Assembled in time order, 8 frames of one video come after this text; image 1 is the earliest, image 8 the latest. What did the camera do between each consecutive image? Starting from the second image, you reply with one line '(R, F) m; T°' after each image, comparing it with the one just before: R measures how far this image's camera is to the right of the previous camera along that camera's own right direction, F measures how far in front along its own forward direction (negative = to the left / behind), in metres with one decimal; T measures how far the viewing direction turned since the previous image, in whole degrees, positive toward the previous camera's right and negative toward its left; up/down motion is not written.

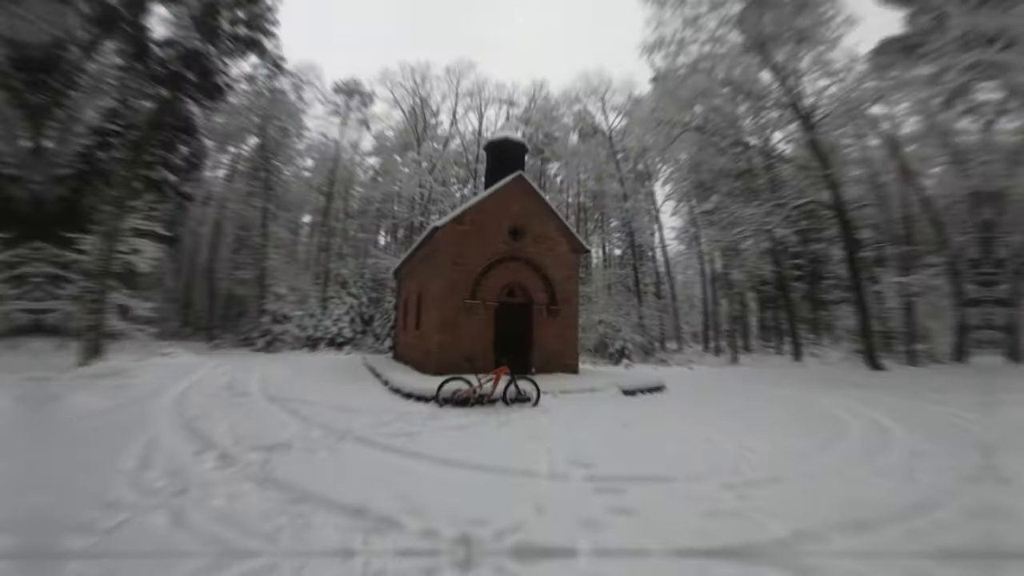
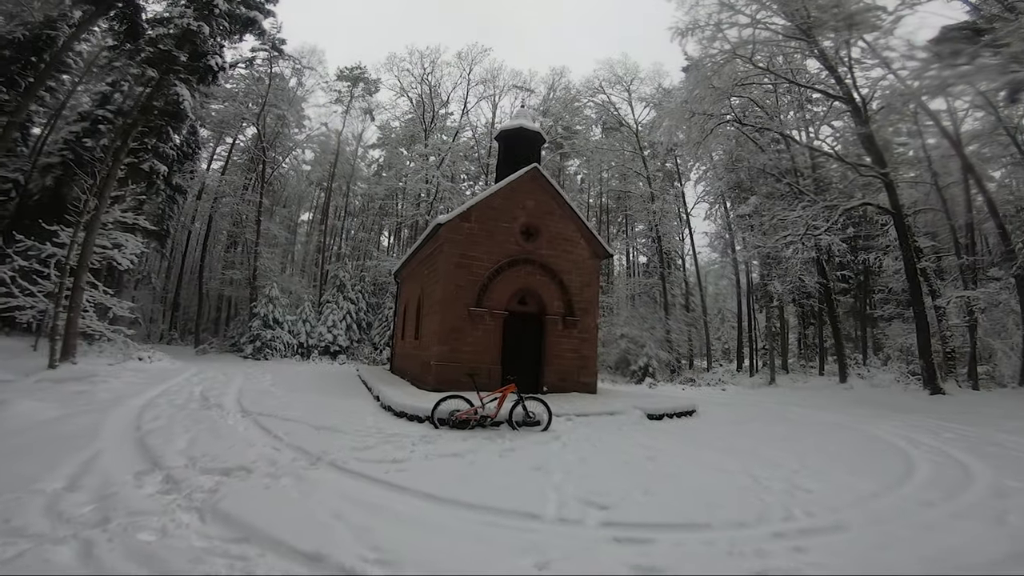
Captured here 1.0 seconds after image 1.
(-0.2, +1.0) m; 0°
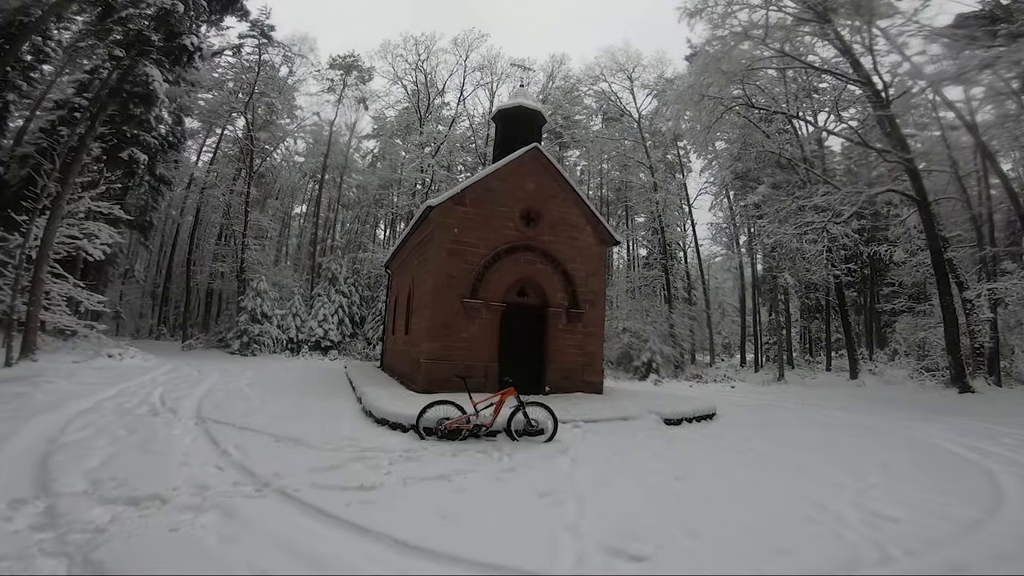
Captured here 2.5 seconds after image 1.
(0.0, +1.0) m; 0°
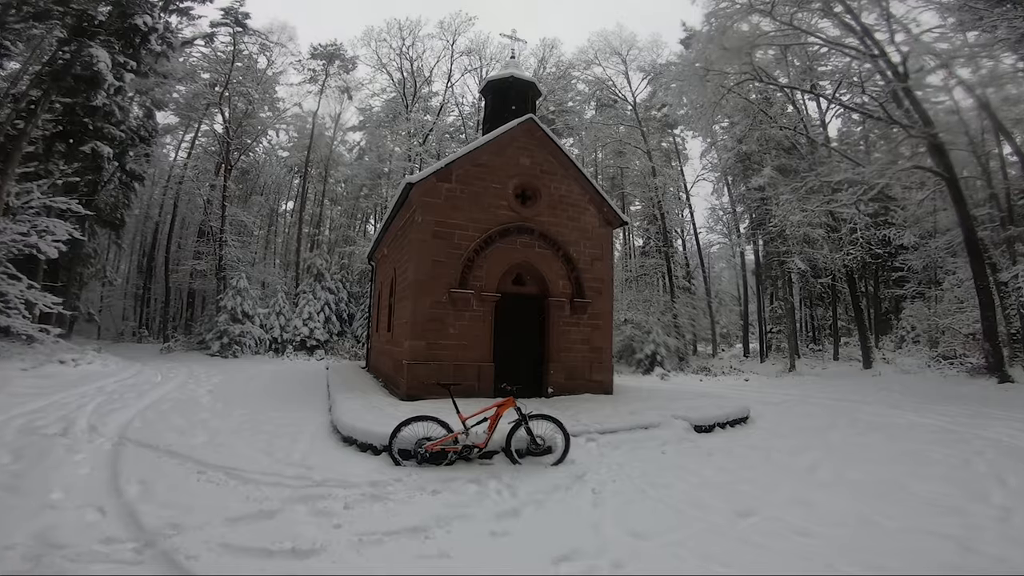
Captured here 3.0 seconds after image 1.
(0.0, +1.2) m; +1°
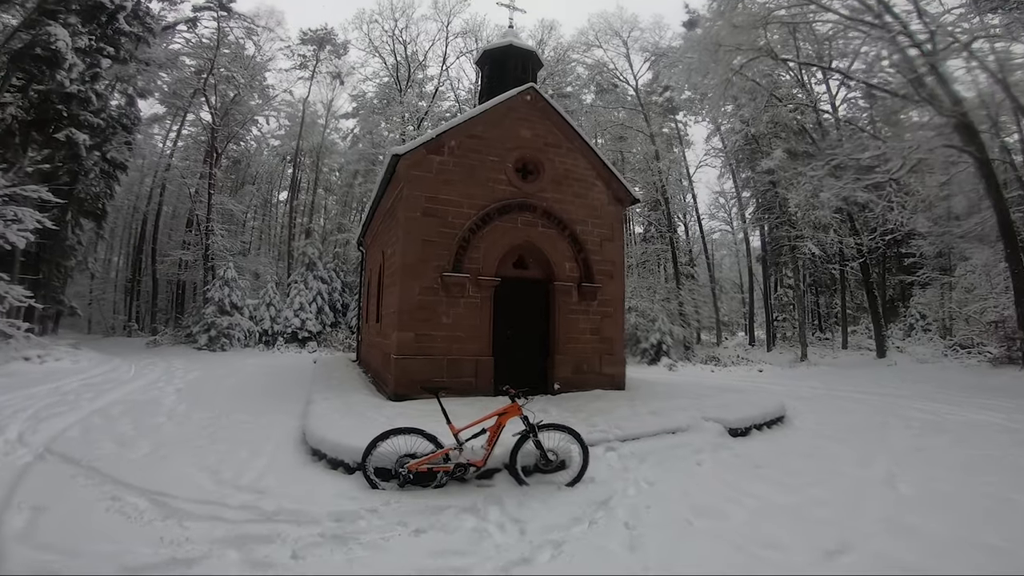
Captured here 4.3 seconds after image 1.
(0.0, +0.9) m; 0°
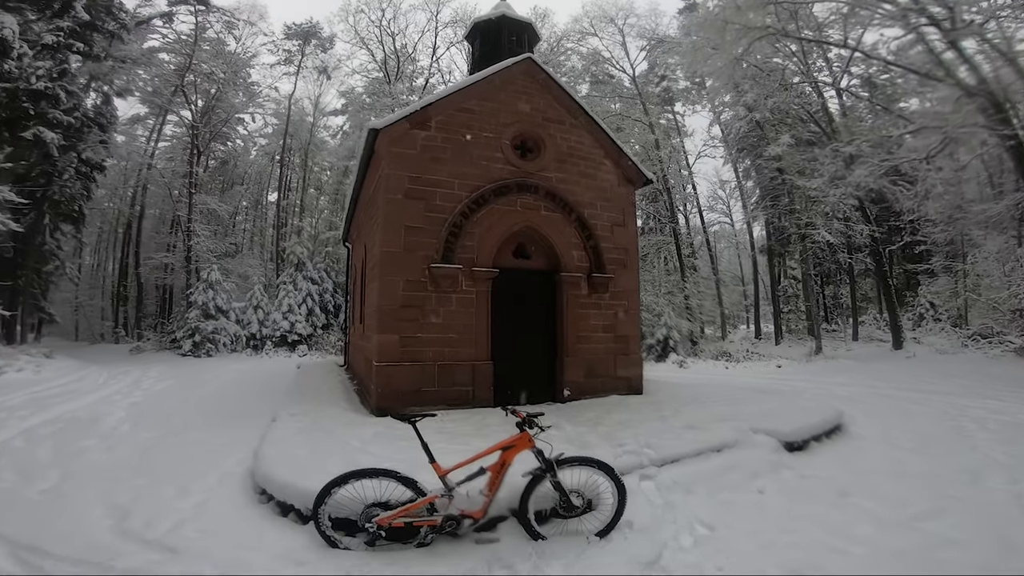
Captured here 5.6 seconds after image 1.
(0.0, +1.0) m; 0°
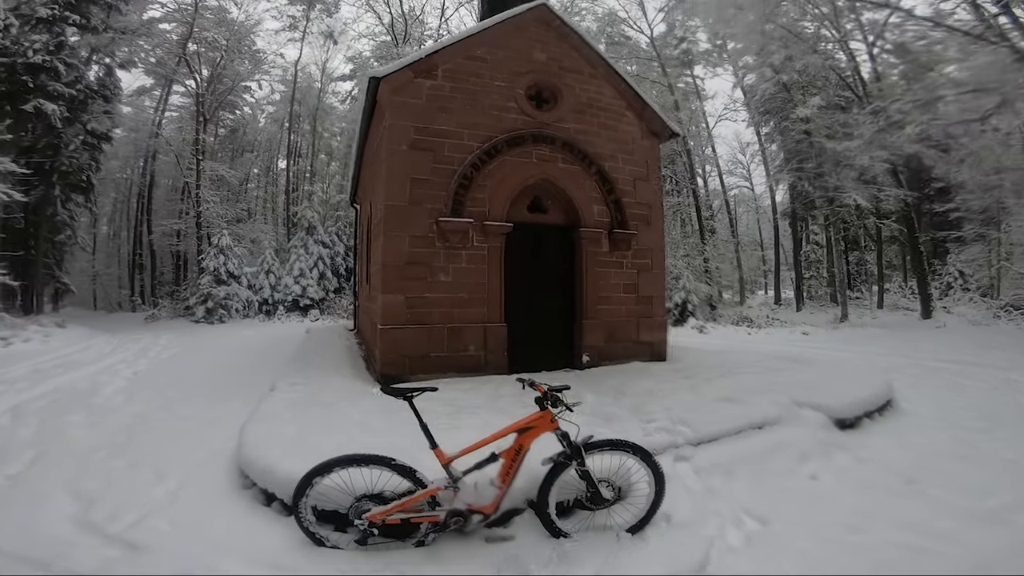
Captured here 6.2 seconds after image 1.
(0.0, +0.5) m; -1°
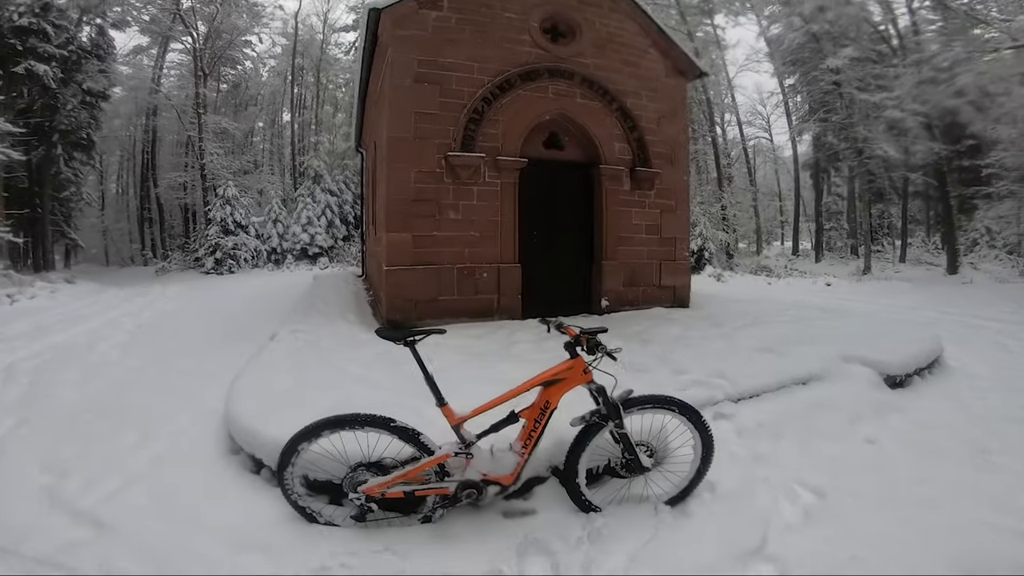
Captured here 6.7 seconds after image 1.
(-0.1, +0.4) m; -1°
